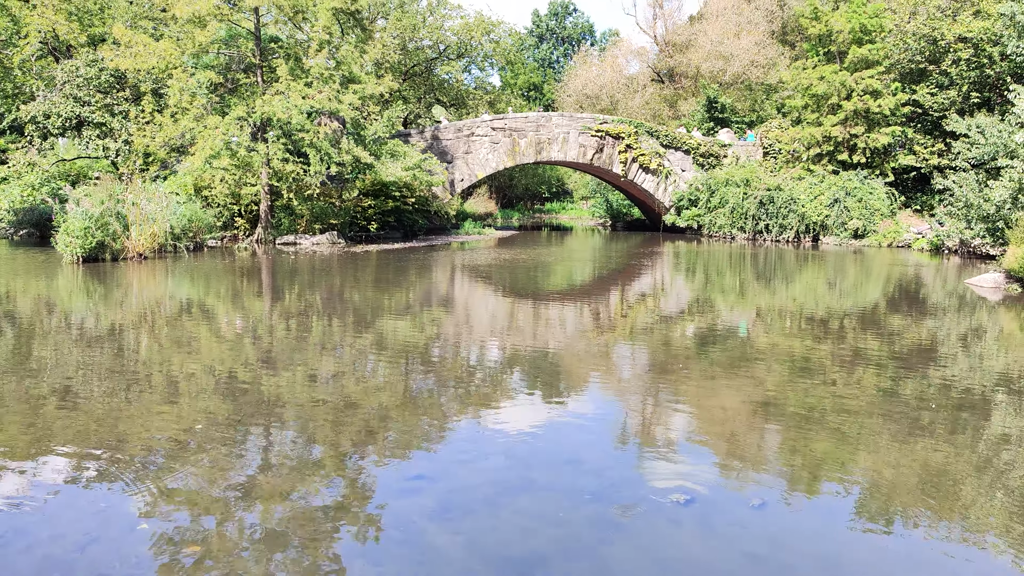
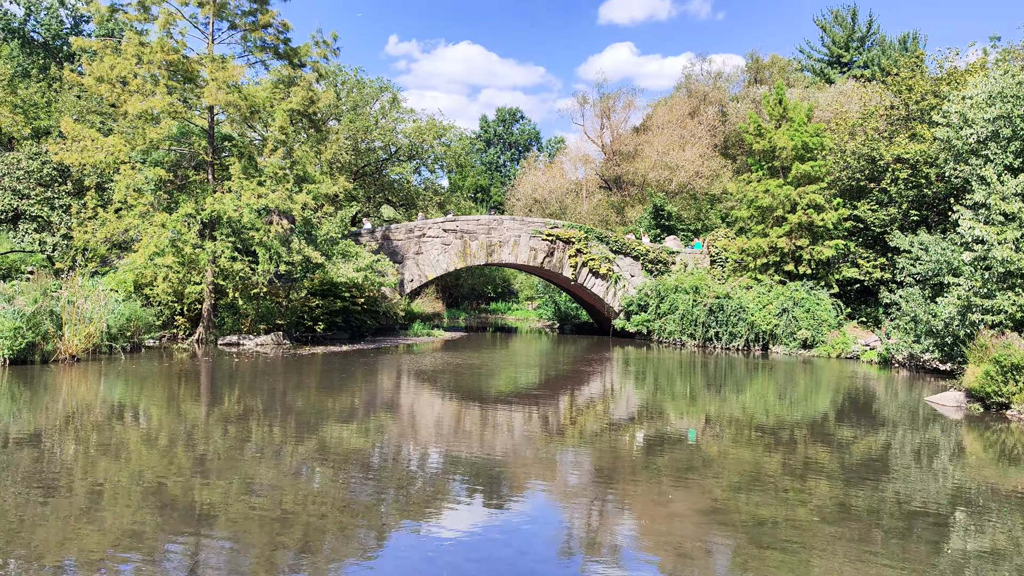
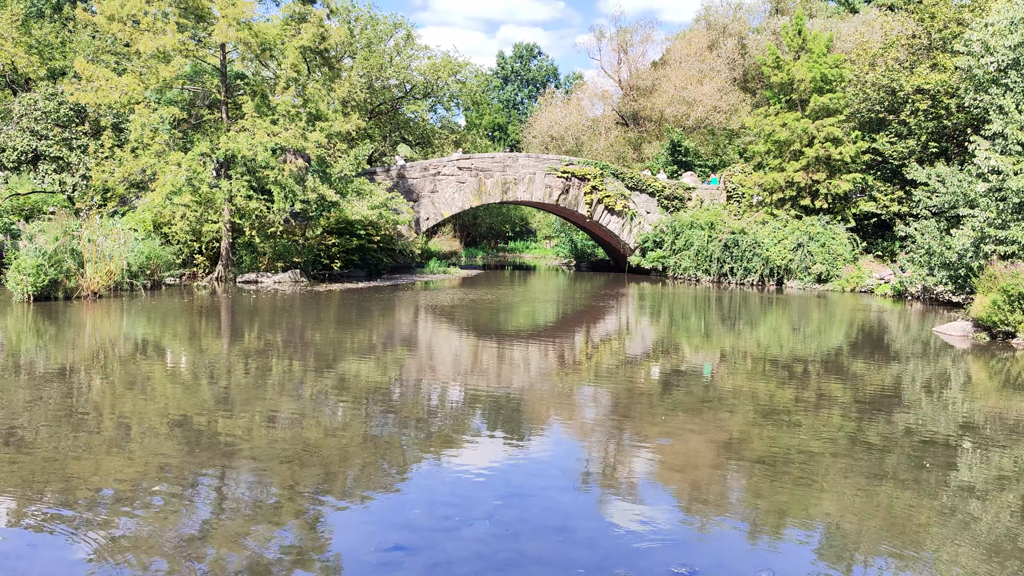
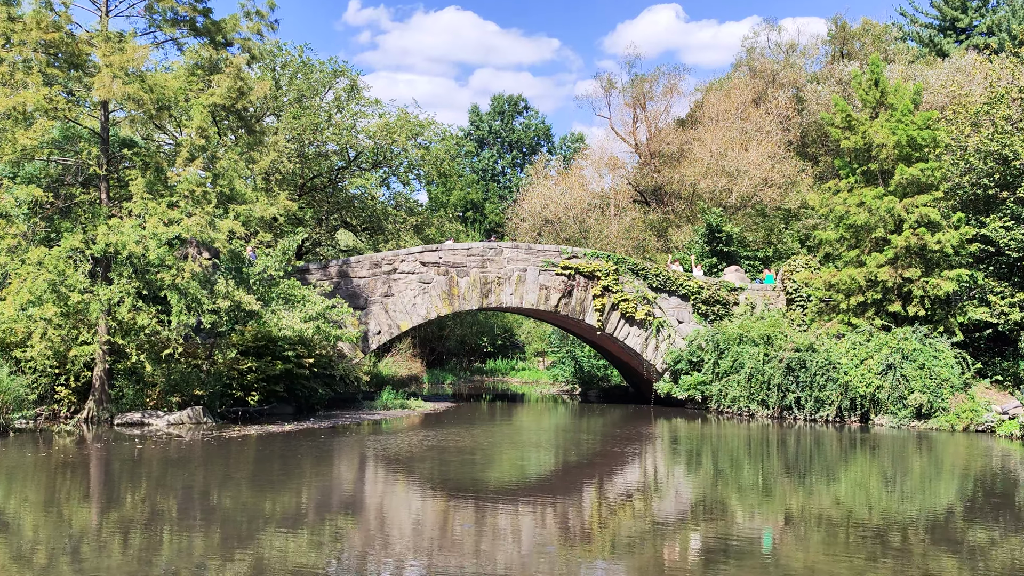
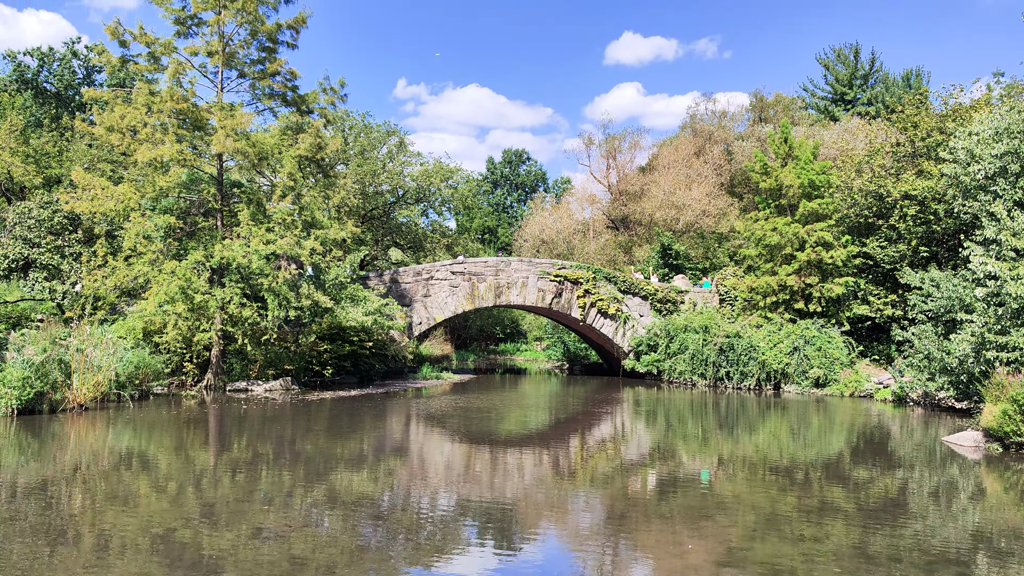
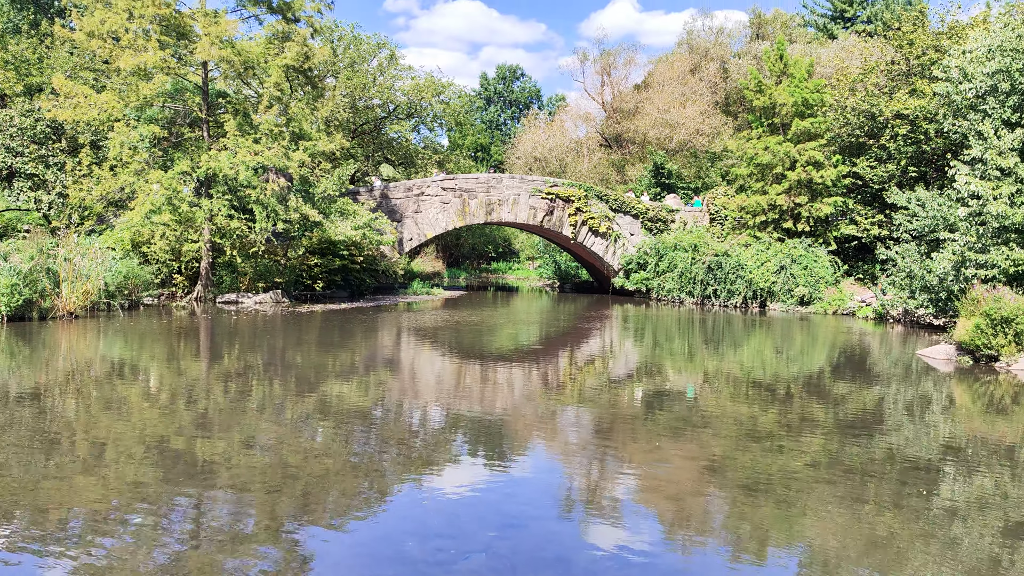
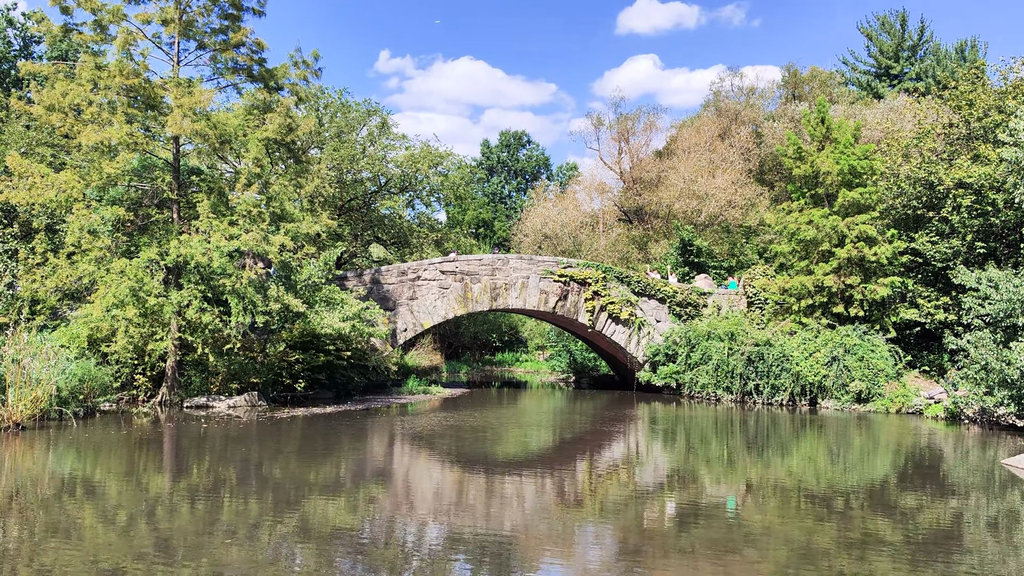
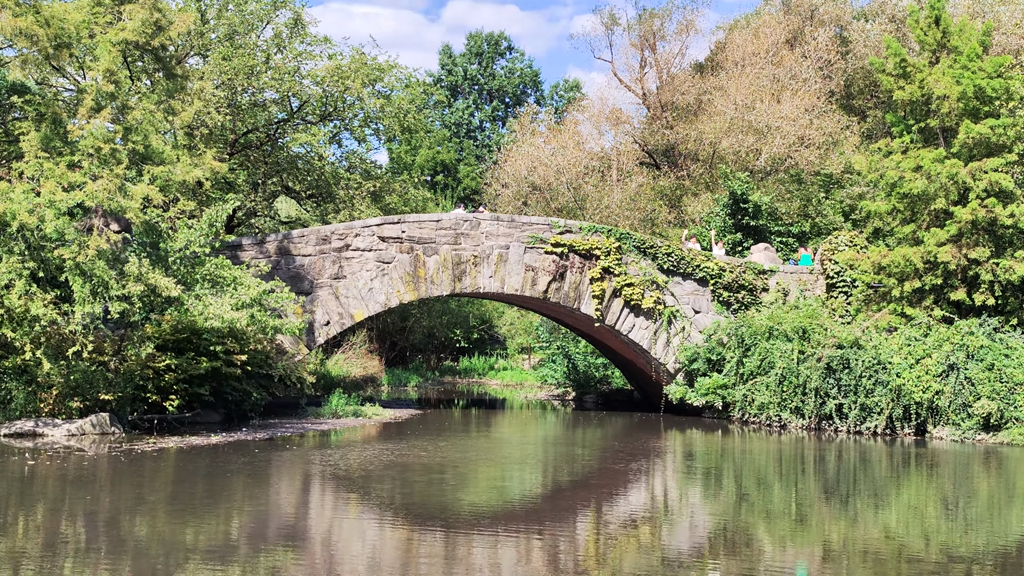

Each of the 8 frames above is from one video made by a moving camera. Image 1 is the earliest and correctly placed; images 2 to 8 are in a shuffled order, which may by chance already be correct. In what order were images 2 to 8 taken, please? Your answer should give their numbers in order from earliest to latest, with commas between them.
3, 6, 2, 5, 7, 4, 8
